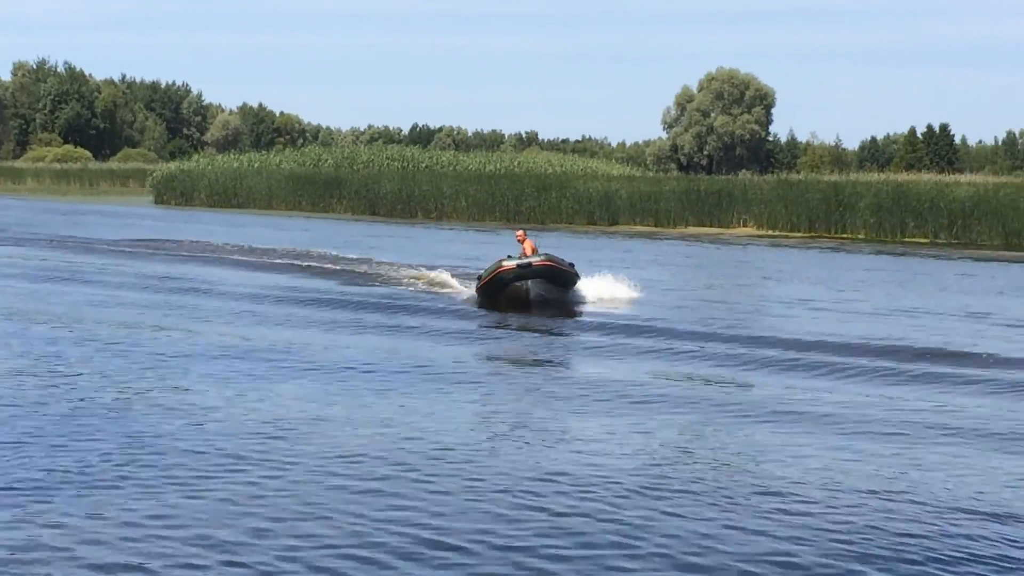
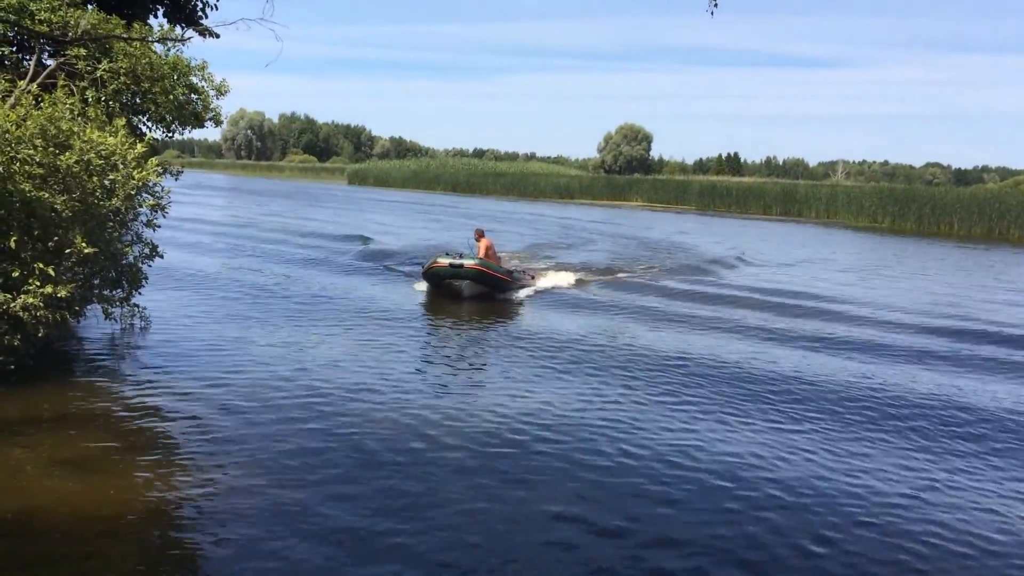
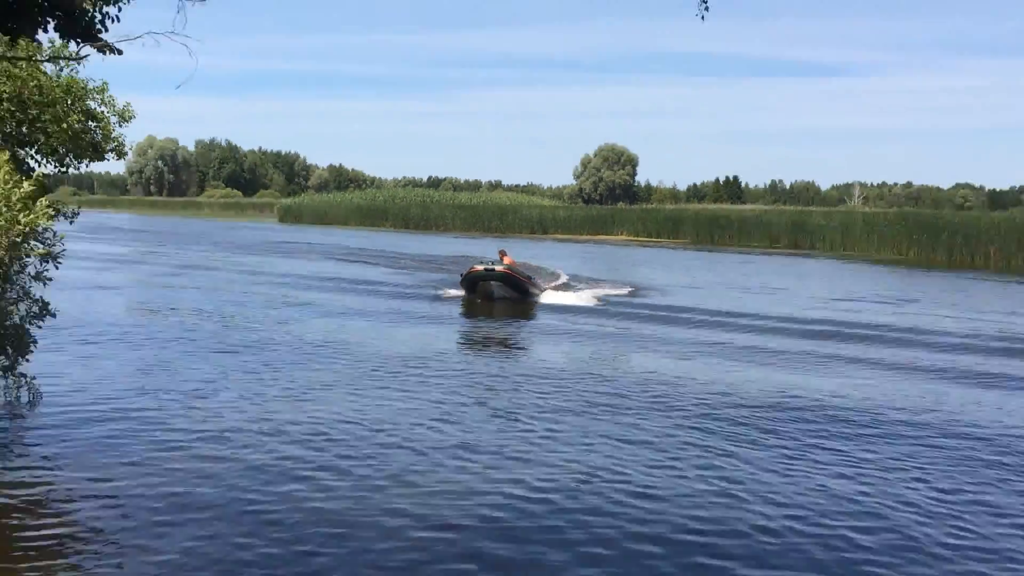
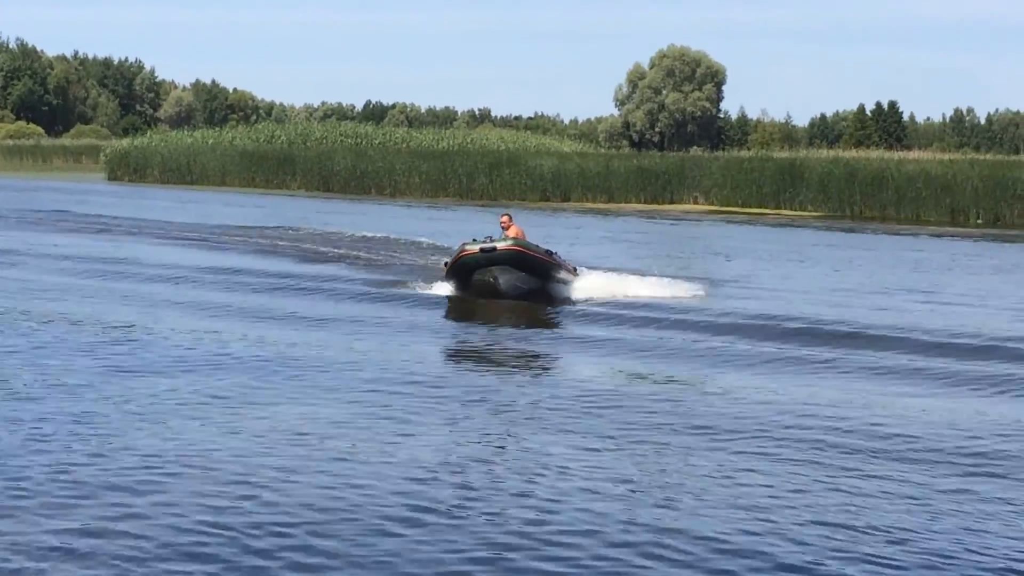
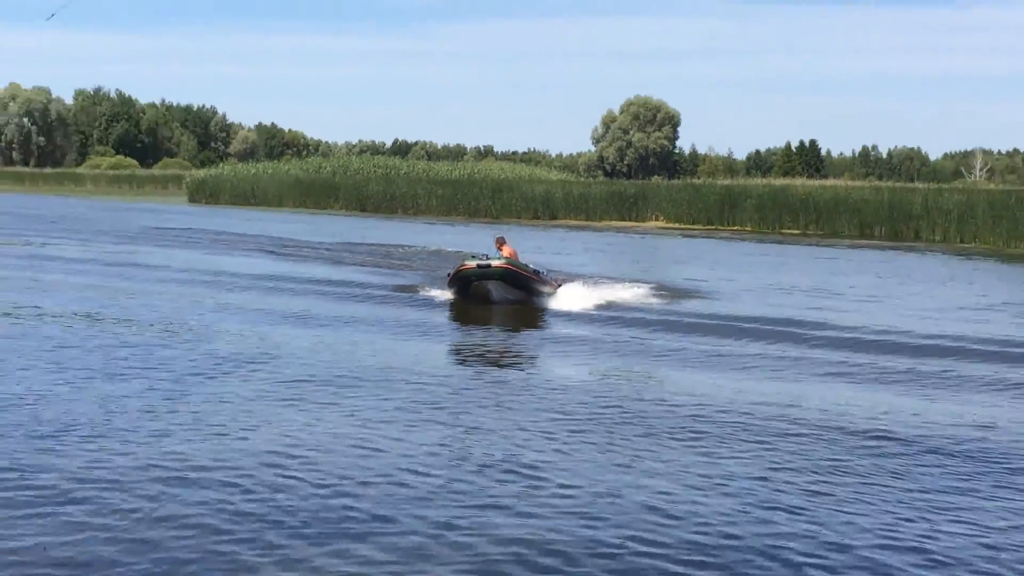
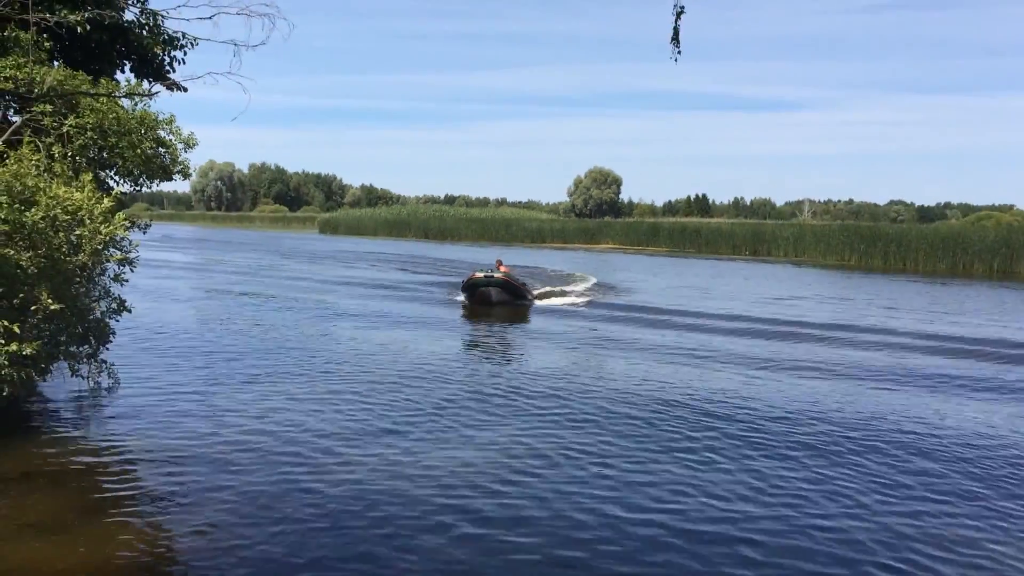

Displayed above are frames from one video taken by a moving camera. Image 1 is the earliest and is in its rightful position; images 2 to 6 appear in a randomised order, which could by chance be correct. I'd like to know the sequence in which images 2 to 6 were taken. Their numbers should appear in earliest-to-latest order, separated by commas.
4, 5, 3, 6, 2
